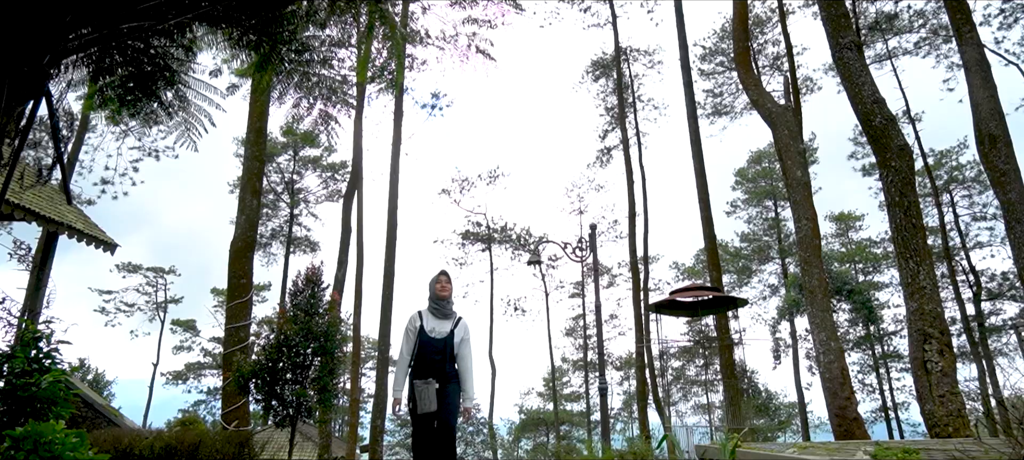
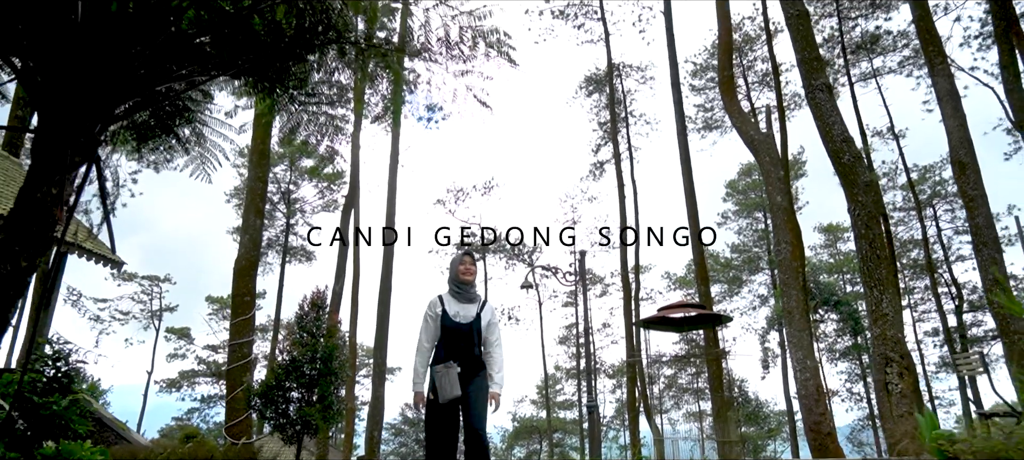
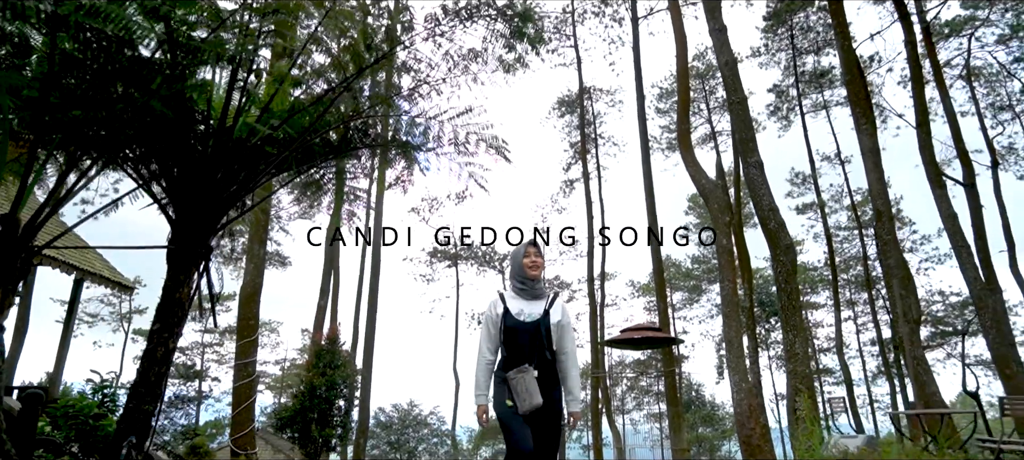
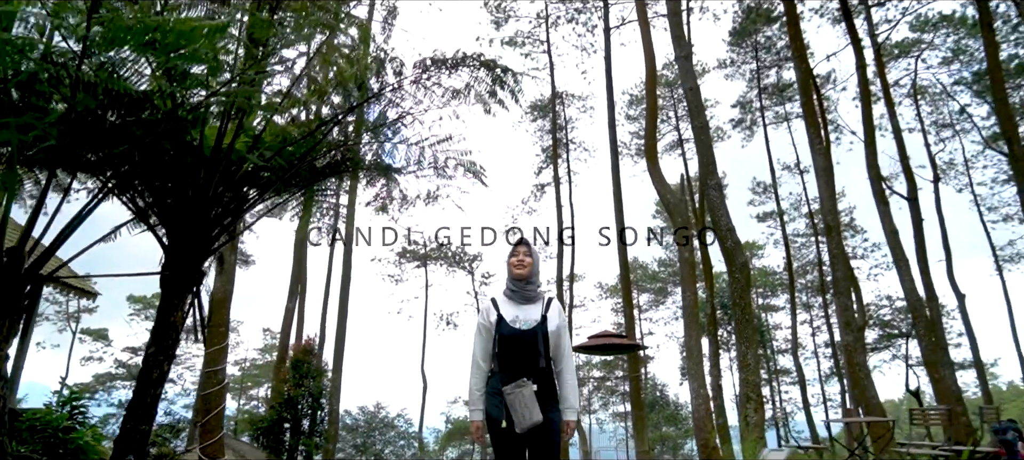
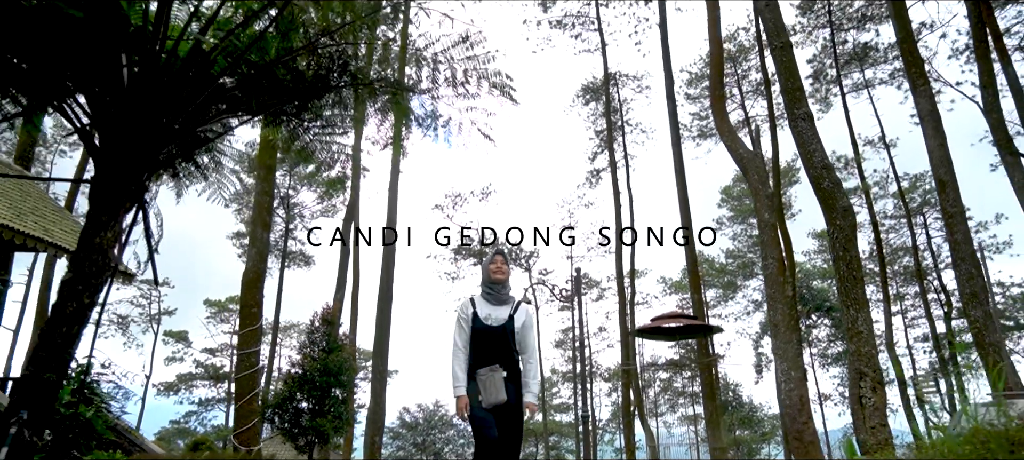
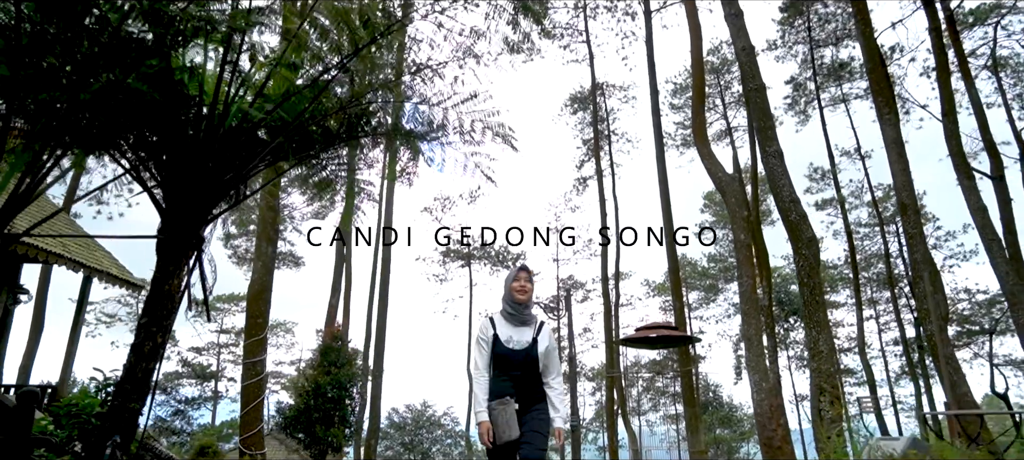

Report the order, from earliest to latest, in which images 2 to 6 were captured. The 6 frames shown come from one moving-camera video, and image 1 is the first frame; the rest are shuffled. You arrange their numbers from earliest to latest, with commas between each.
2, 5, 6, 3, 4
